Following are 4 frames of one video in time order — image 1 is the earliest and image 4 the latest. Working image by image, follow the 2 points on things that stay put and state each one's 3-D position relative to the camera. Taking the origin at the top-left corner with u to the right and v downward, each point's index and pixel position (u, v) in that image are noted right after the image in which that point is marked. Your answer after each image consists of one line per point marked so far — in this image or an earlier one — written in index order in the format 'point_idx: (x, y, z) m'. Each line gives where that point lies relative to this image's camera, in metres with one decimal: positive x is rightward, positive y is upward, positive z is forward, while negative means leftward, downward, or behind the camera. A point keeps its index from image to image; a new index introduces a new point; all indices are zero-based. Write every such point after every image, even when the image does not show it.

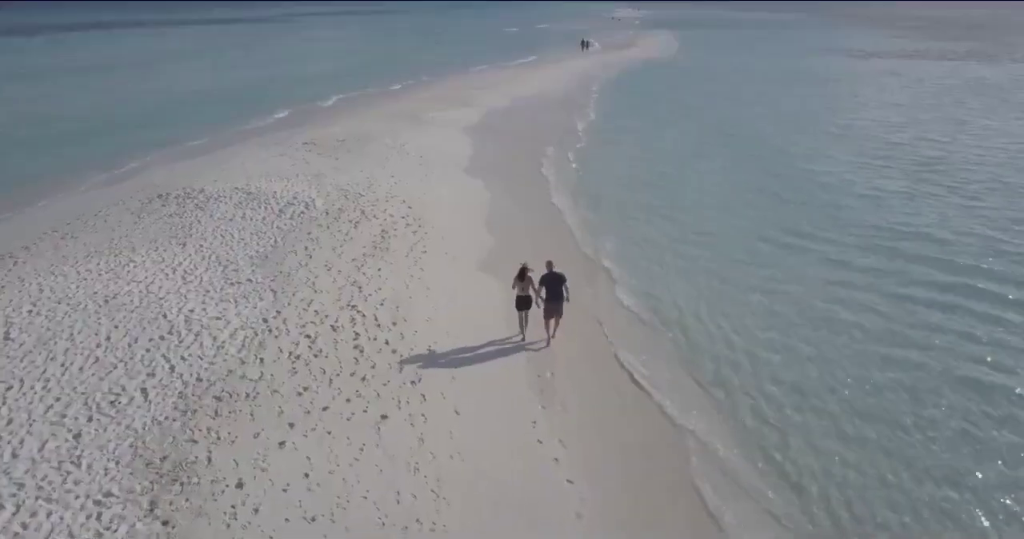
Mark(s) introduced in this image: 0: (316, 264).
0: (-4.4, +0.1, +14.1) m
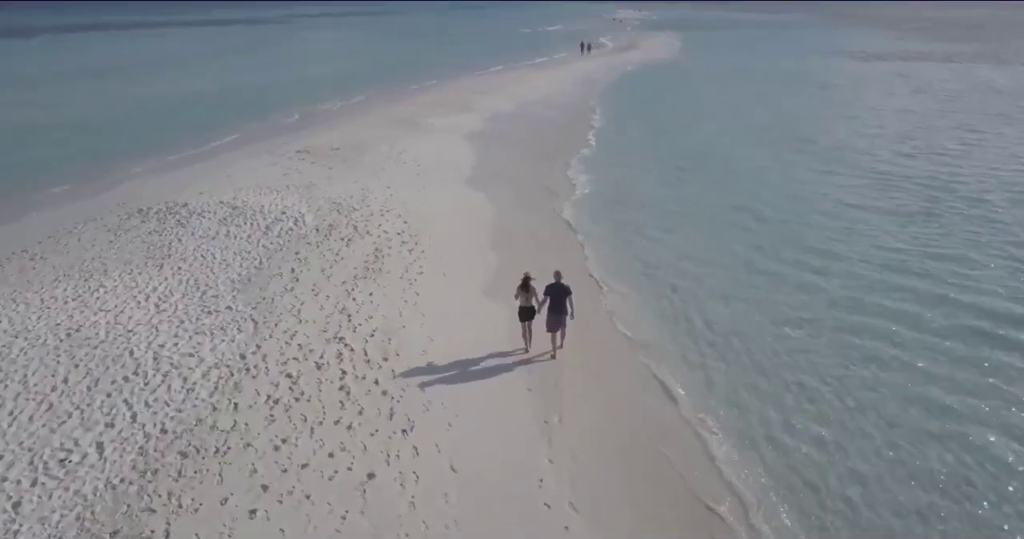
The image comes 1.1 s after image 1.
0: (-4.4, -0.4, +13.1) m
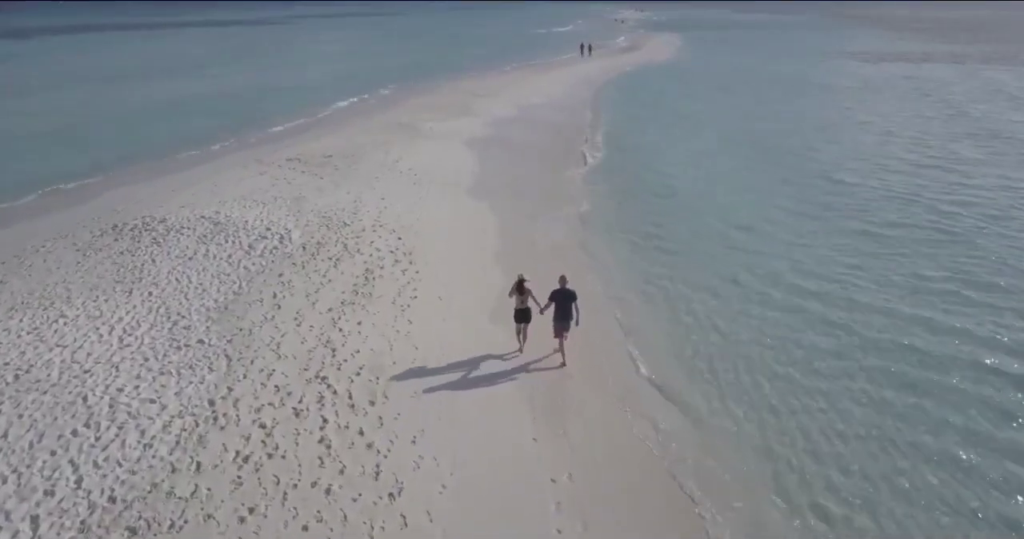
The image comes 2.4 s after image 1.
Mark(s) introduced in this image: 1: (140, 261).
0: (-4.3, -0.9, +11.9) m
1: (-8.1, +0.2, +13.8) m
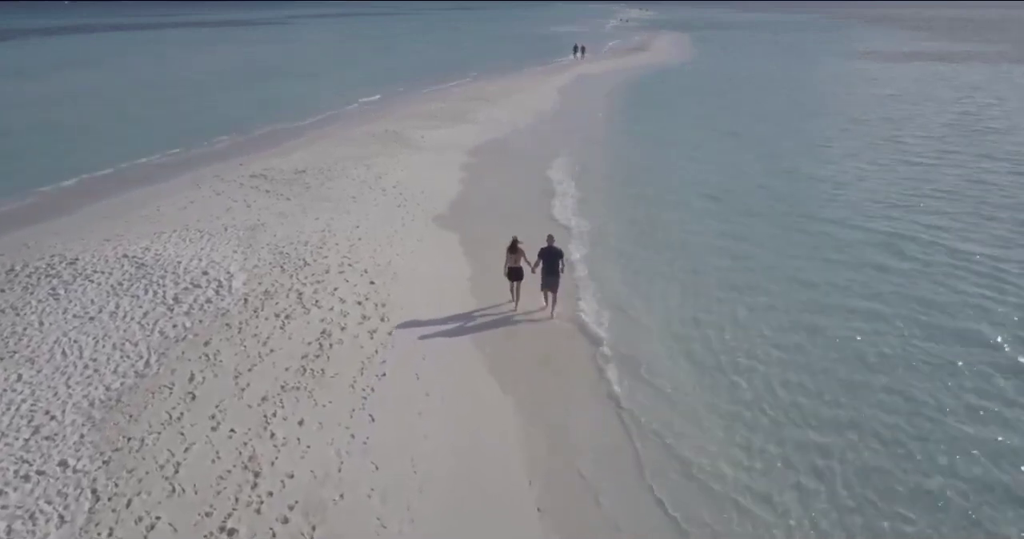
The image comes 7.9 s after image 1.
0: (-4.3, -2.0, +8.6) m
1: (-8.1, -0.9, +10.4) m
